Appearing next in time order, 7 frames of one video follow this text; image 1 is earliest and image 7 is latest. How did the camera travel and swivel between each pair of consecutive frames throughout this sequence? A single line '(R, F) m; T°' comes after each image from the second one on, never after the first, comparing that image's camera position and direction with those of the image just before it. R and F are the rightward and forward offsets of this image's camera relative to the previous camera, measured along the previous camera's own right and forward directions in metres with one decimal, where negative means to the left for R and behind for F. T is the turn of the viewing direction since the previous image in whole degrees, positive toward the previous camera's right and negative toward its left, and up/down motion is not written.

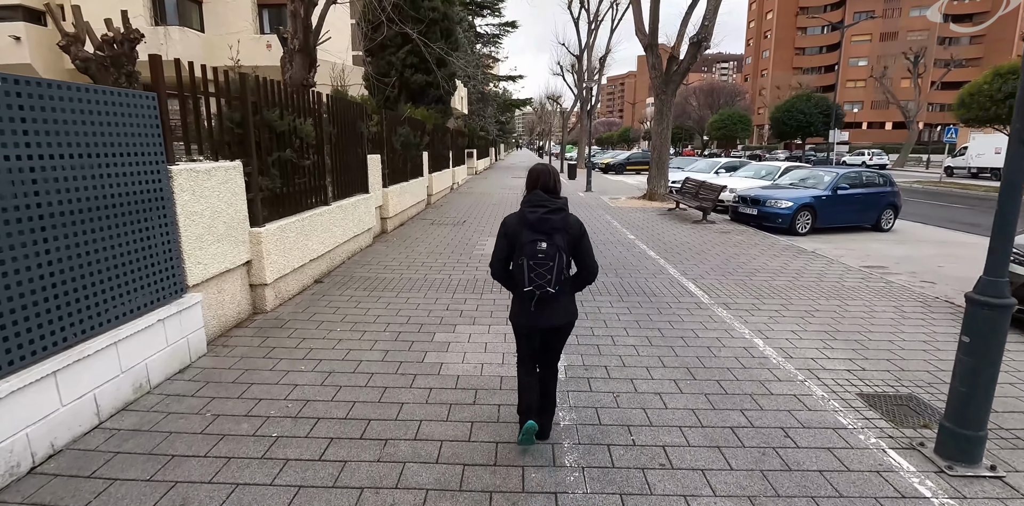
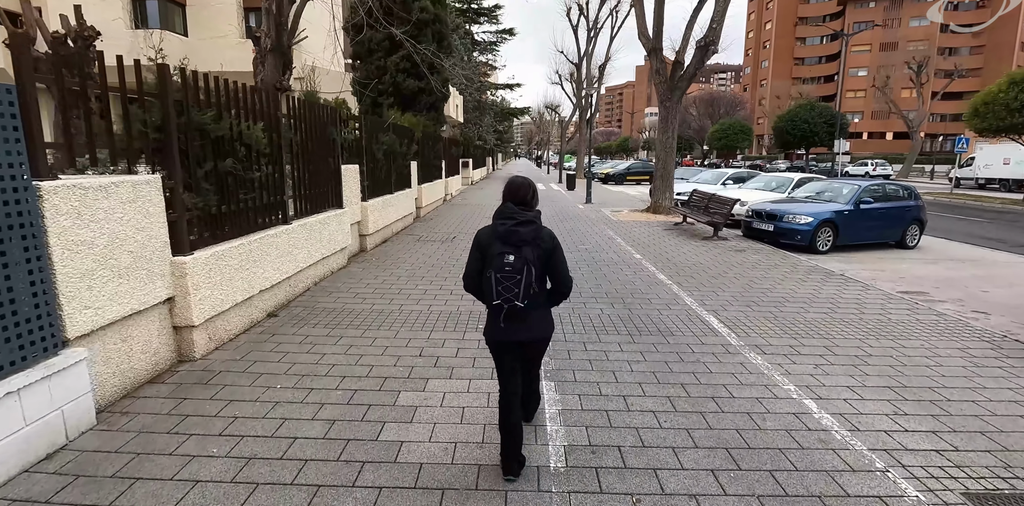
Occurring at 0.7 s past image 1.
(+0.1, +0.9) m; 0°
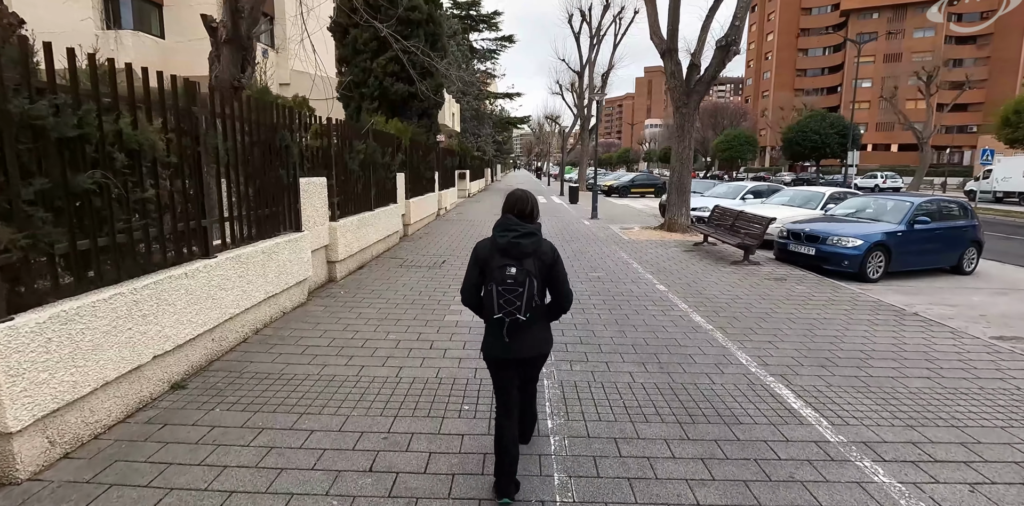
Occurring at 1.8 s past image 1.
(0.0, +1.4) m; 0°
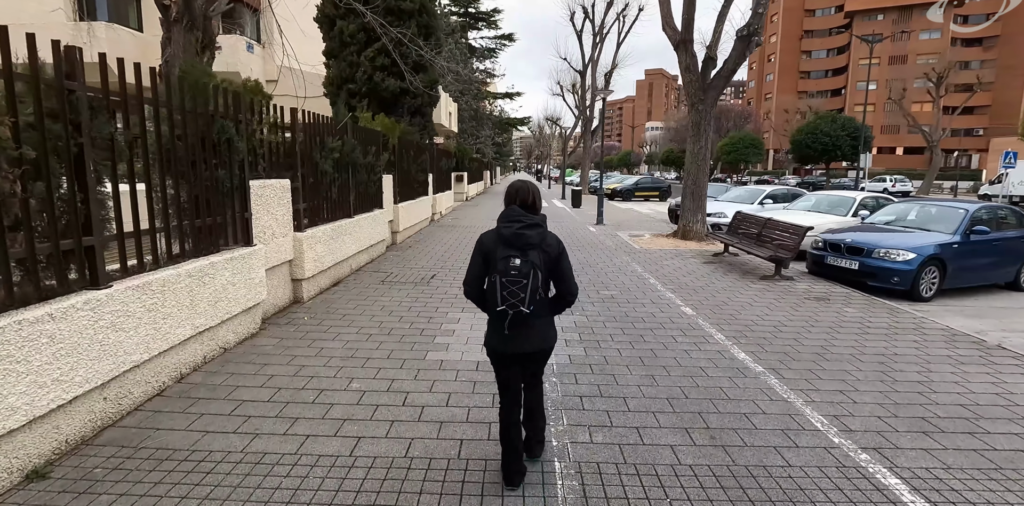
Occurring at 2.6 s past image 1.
(0.0, +1.1) m; 0°
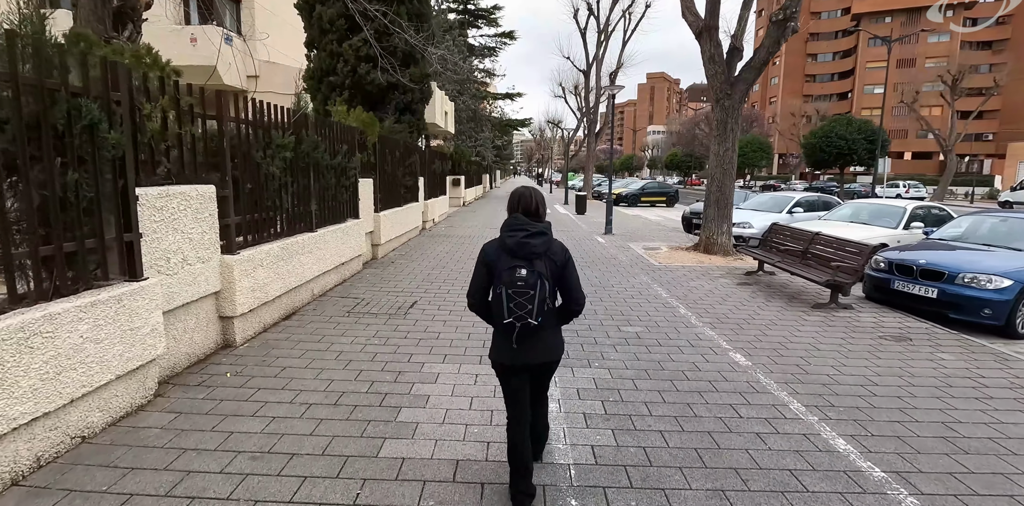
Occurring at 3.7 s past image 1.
(0.0, +1.4) m; 0°
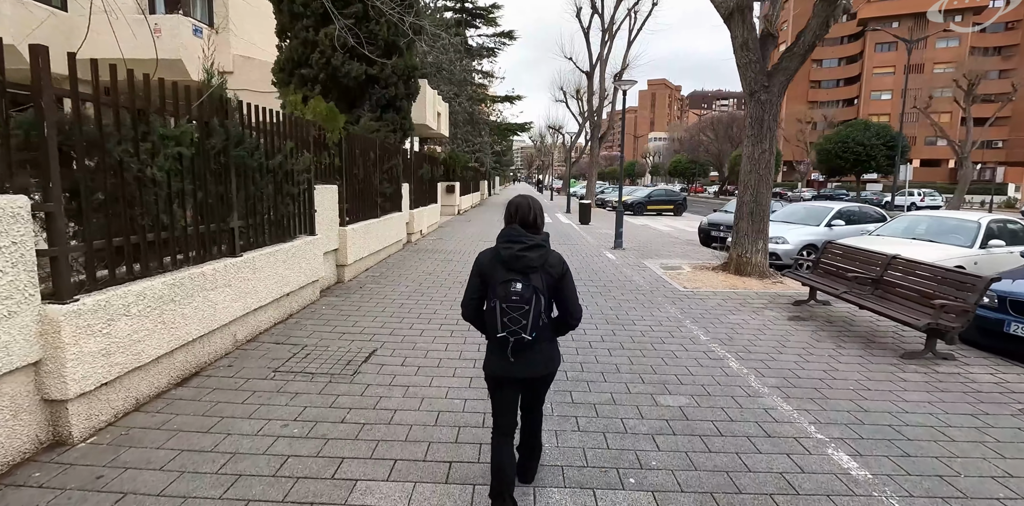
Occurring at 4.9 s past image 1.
(+0.1, +1.6) m; 0°
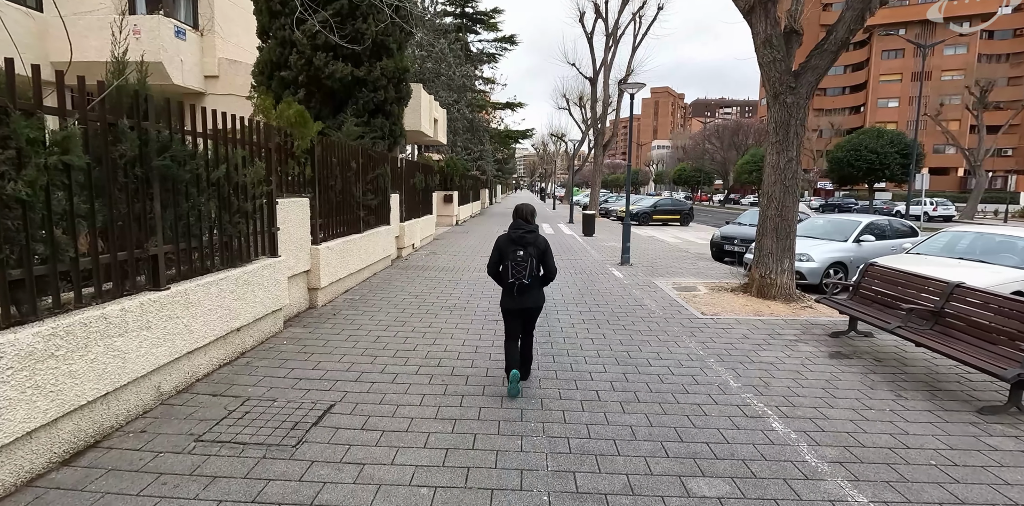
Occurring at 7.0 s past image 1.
(+0.1, +0.9) m; 0°
